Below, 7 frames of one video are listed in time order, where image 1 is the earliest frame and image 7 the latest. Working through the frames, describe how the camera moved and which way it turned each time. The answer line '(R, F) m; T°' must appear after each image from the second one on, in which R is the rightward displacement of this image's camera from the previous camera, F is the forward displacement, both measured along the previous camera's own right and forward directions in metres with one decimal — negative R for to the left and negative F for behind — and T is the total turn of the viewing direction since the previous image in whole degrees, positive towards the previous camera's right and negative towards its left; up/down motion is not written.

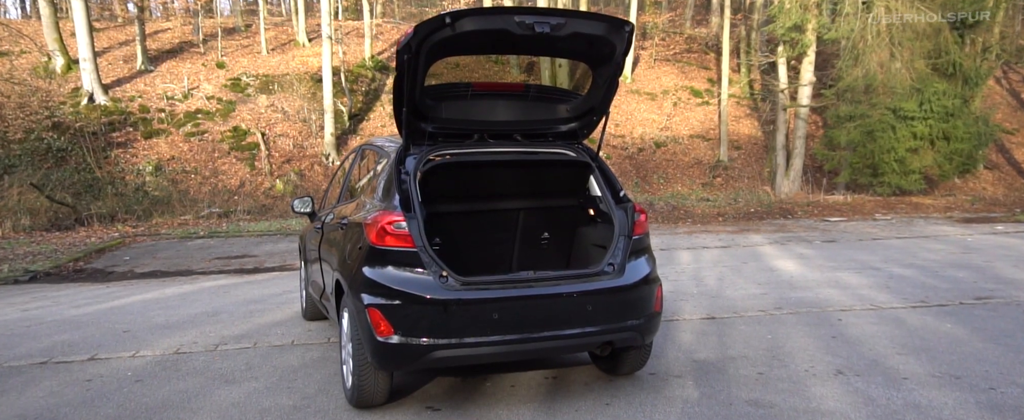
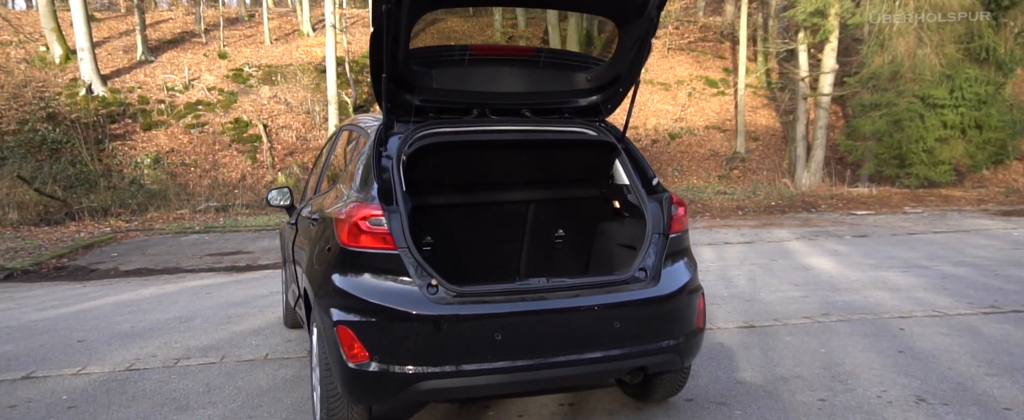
(0.0, +0.7) m; -1°
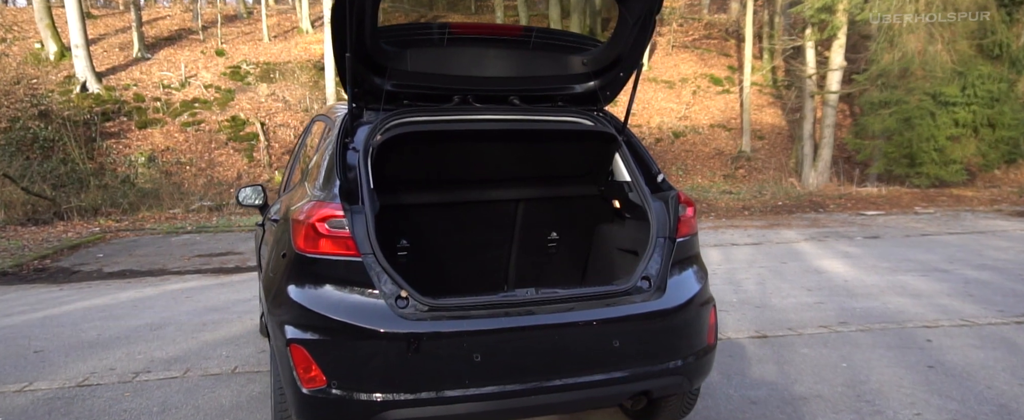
(+0.1, +0.4) m; 0°
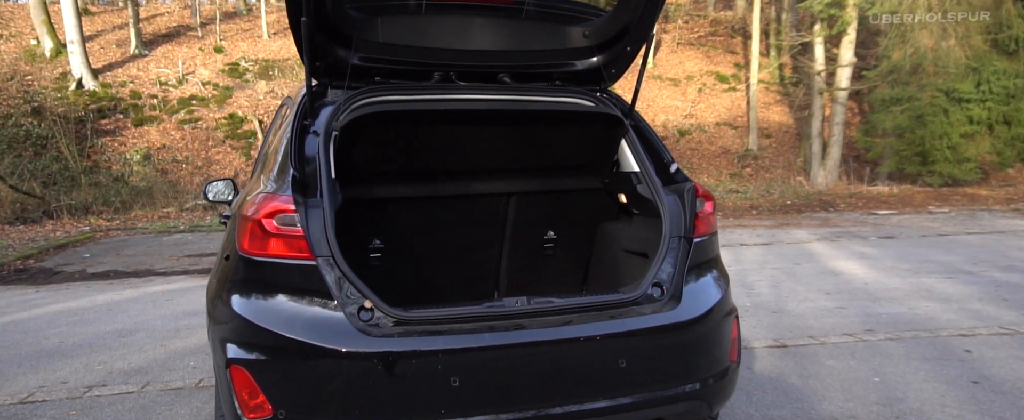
(+0.1, +0.4) m; 0°
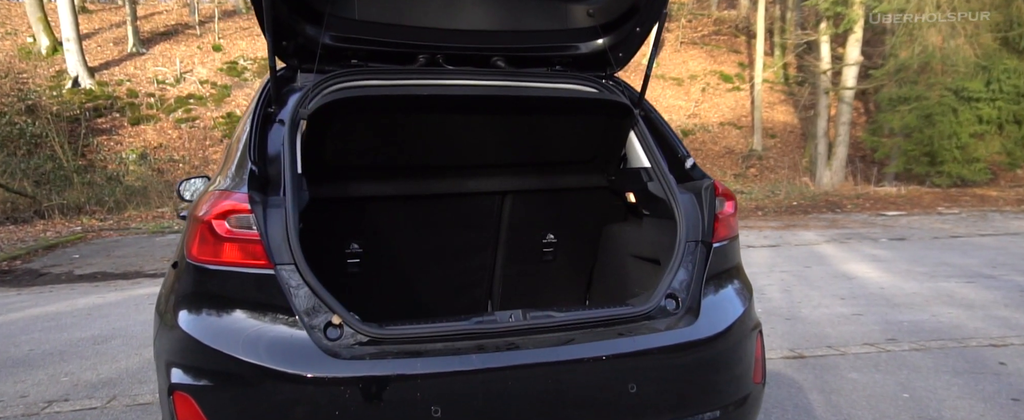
(0.0, +0.3) m; 0°
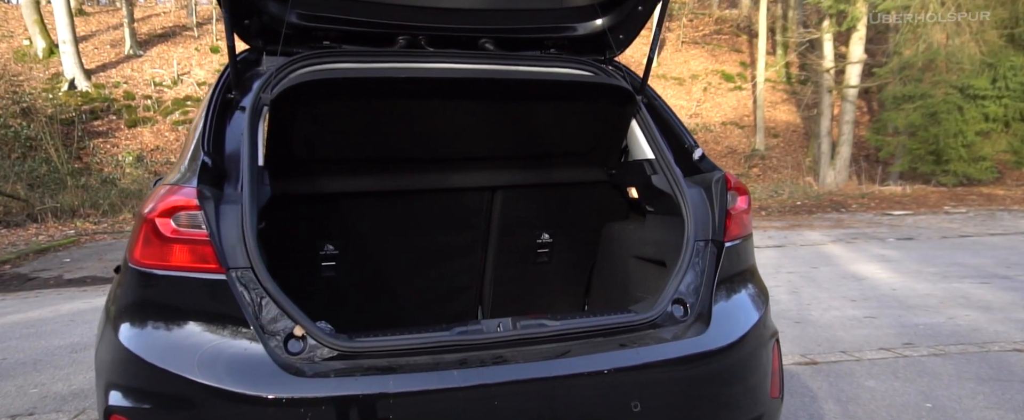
(0.0, +0.2) m; 0°
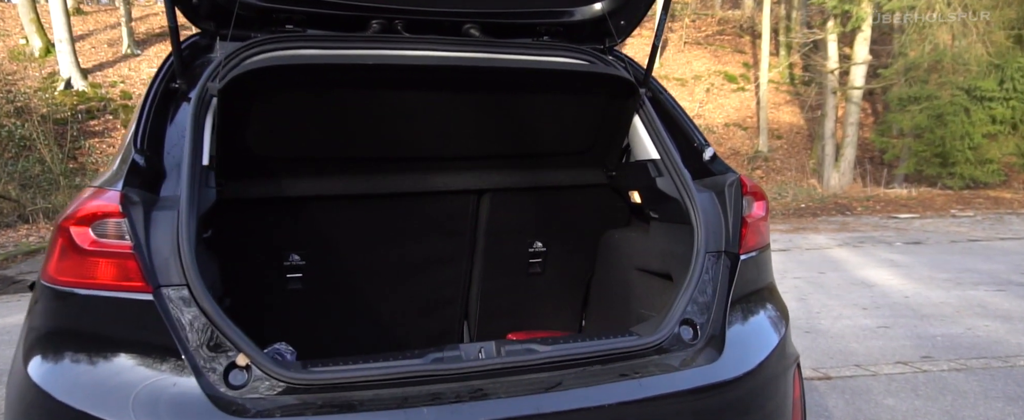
(0.0, +0.2) m; 0°
